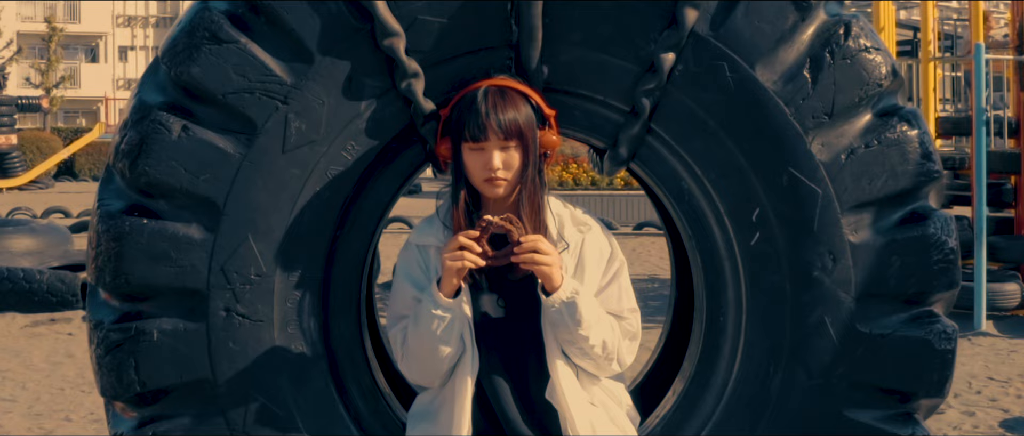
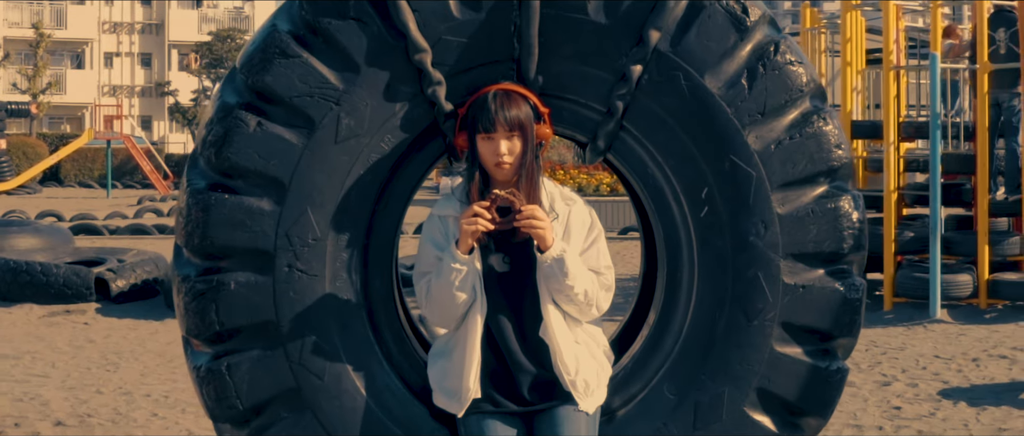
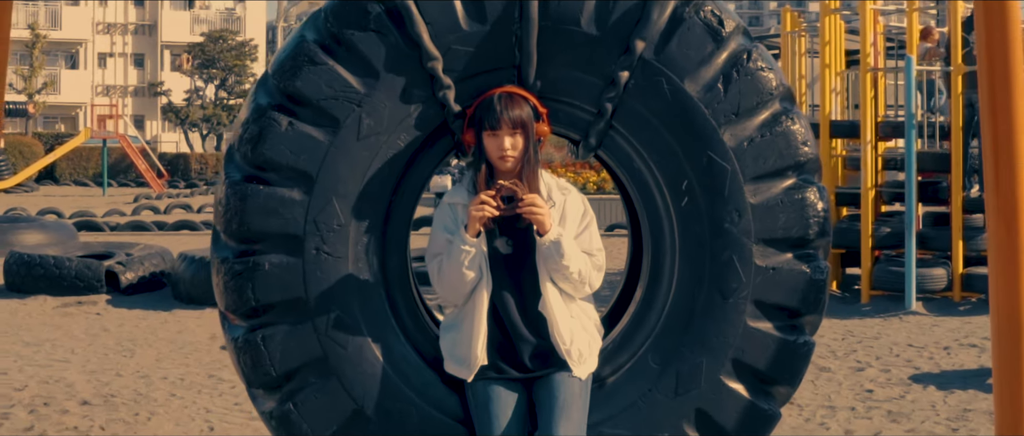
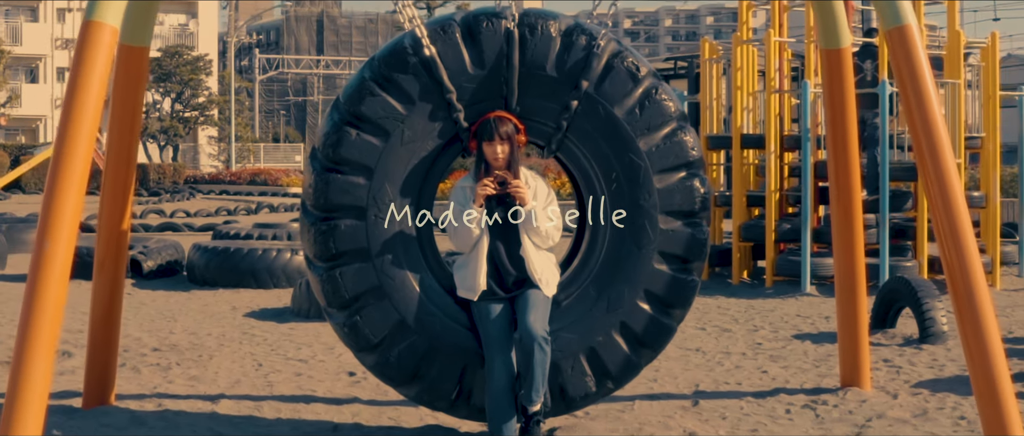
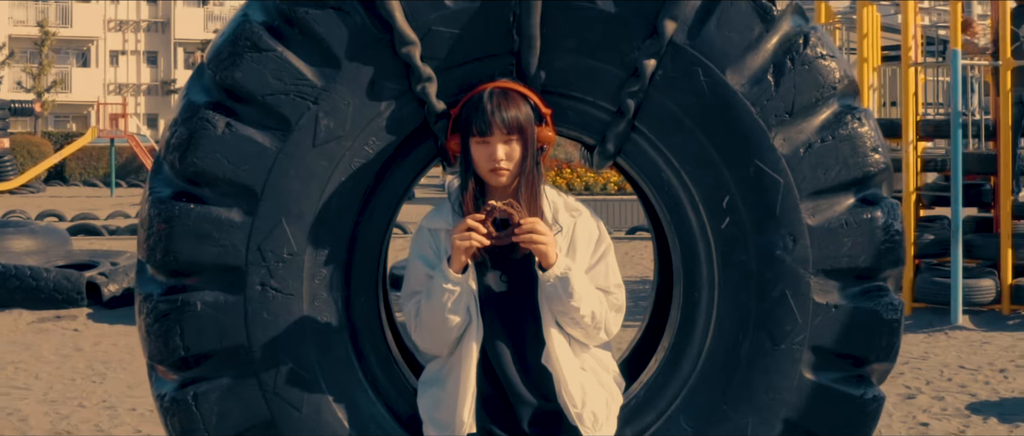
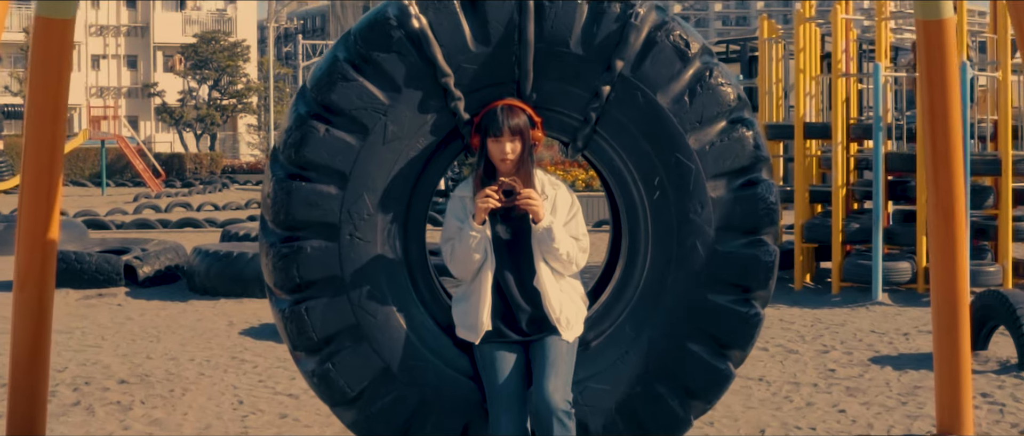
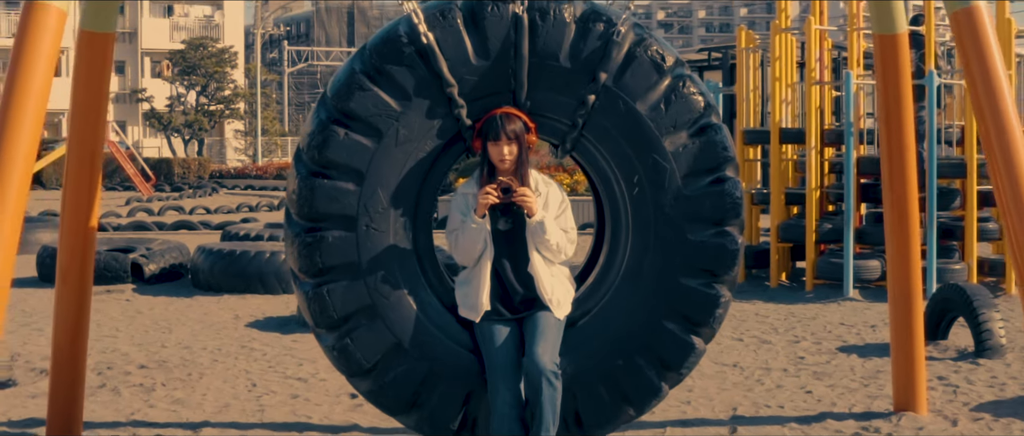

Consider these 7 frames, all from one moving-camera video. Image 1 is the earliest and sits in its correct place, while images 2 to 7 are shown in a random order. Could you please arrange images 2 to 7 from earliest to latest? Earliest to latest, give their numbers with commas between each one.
5, 2, 3, 6, 7, 4
